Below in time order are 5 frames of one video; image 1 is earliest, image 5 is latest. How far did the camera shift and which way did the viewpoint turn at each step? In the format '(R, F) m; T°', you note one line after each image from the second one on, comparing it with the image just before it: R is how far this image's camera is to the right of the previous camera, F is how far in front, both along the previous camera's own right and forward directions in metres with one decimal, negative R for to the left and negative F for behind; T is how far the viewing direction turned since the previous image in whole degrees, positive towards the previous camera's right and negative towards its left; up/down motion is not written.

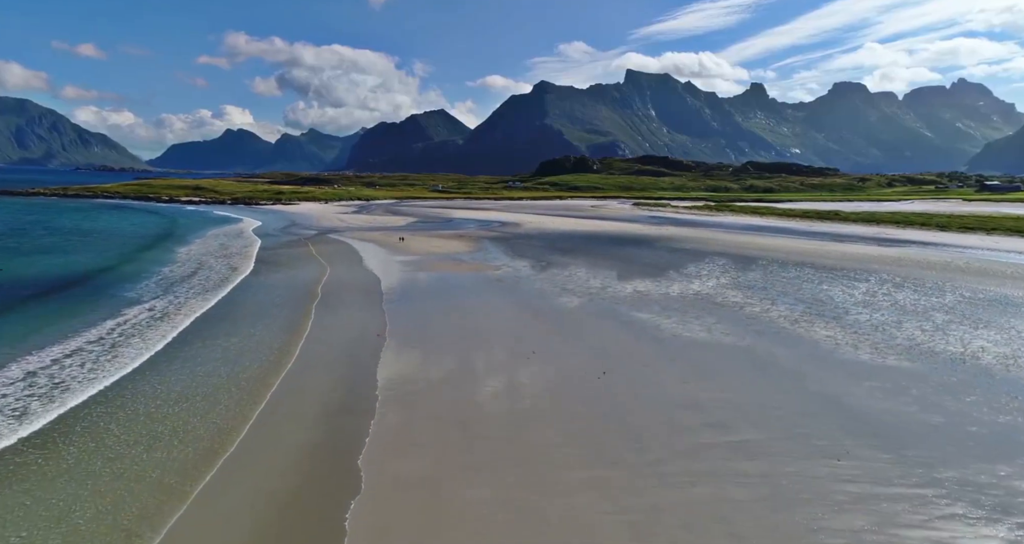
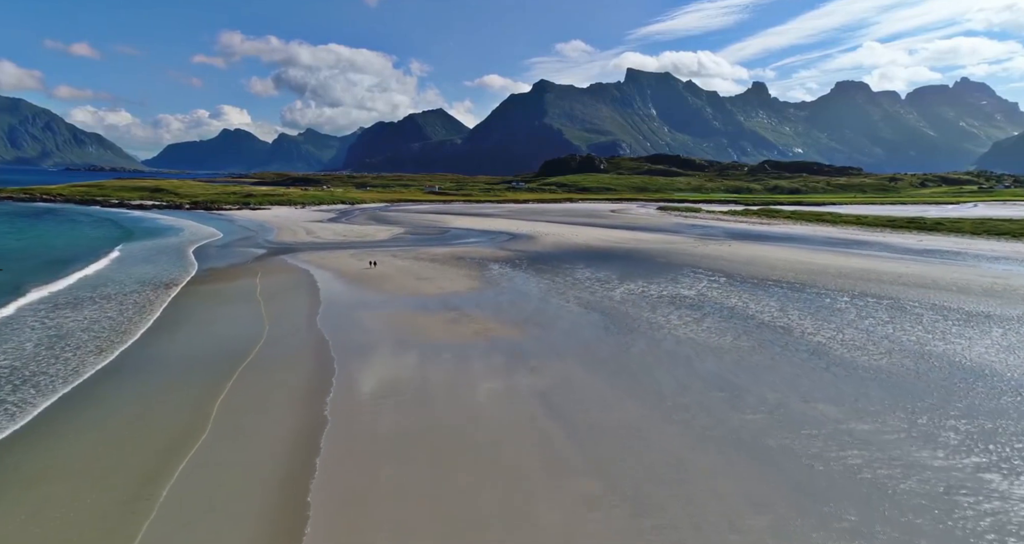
(-1.1, +13.9) m; 0°
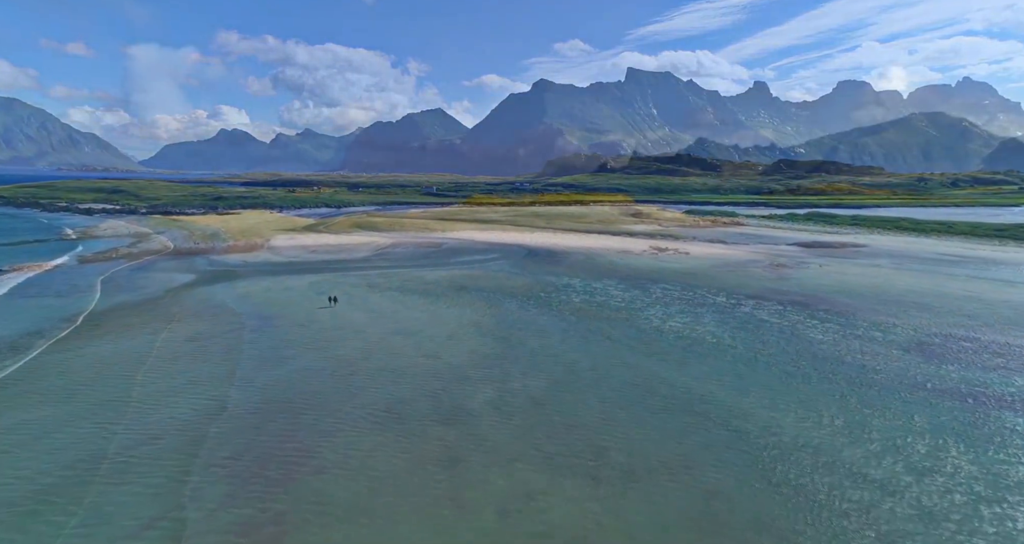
(-1.0, +11.6) m; 0°
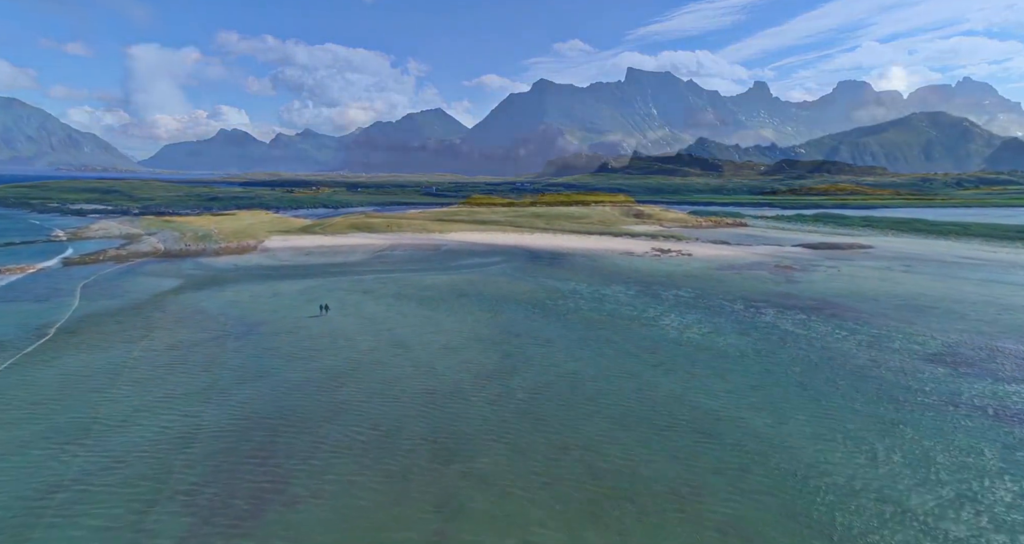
(-0.2, +1.7) m; 0°
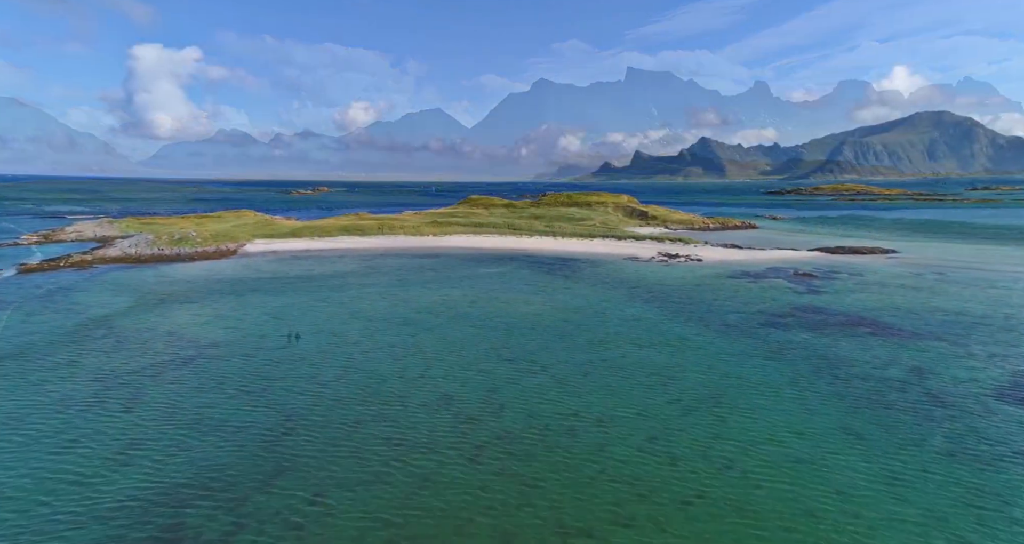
(-0.2, +4.0) m; 0°
